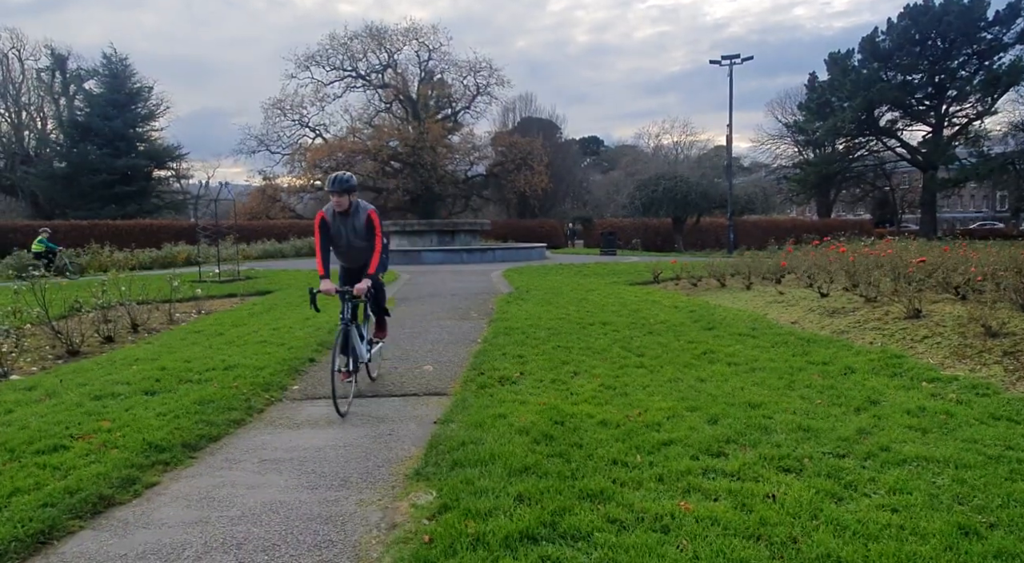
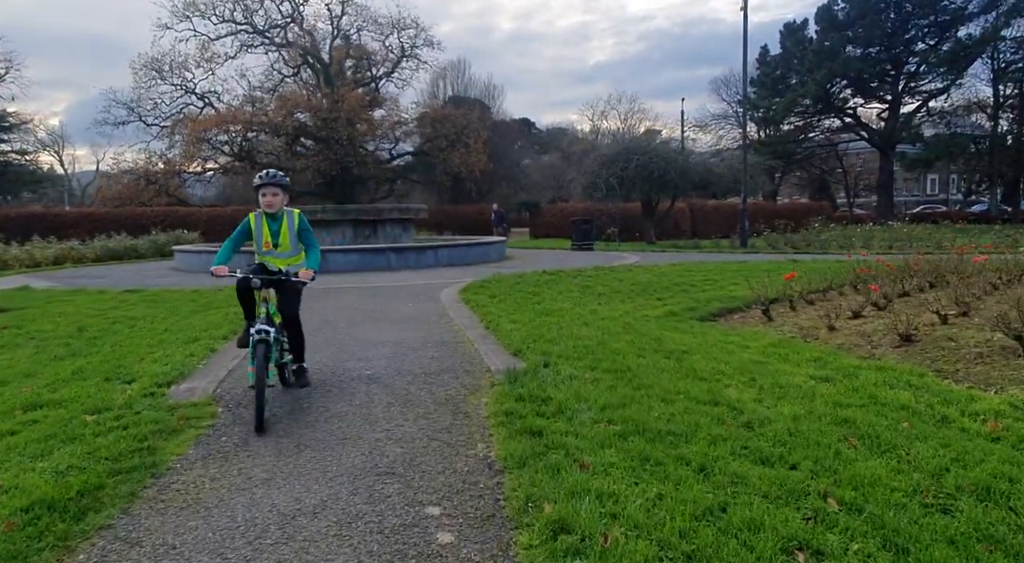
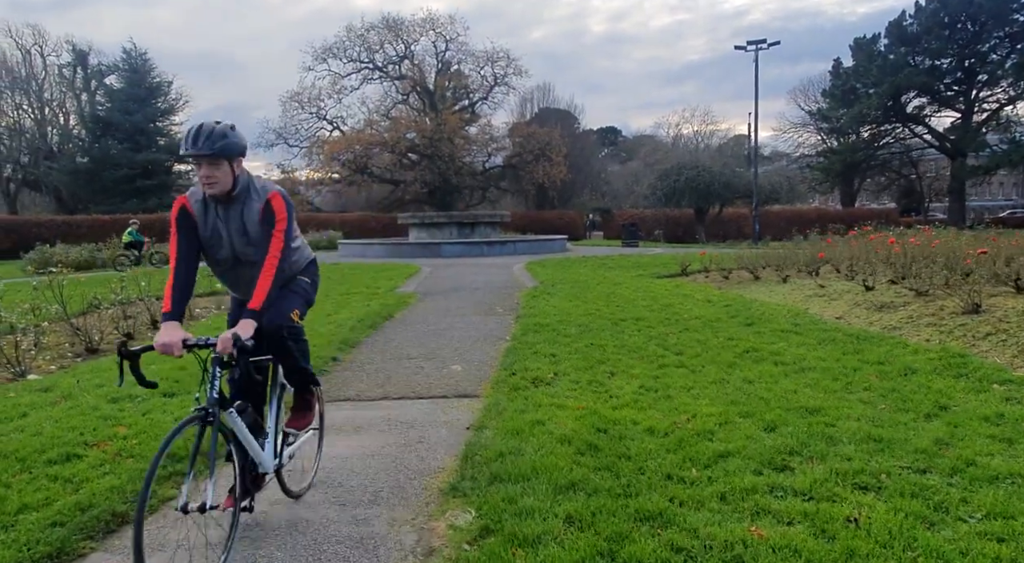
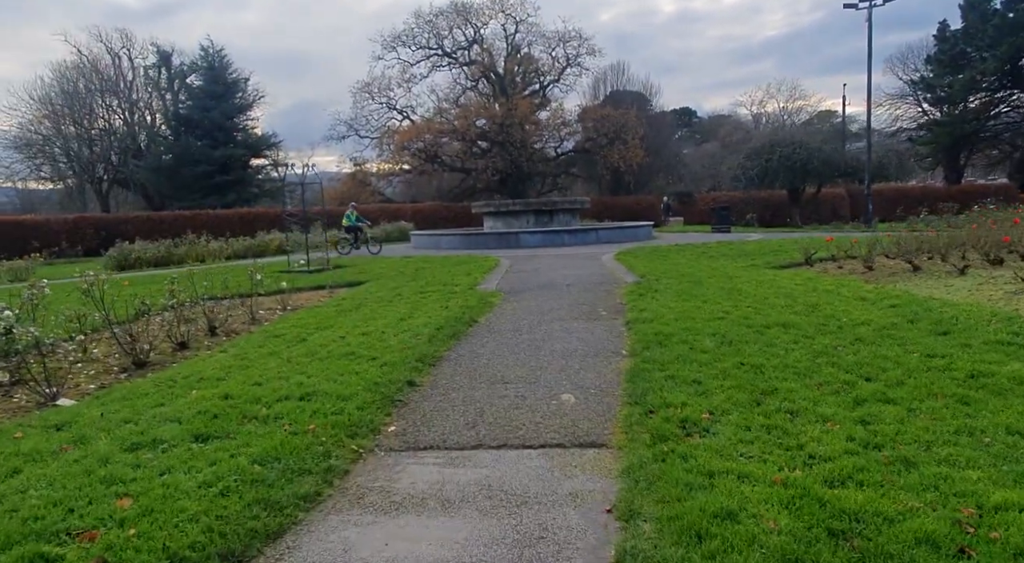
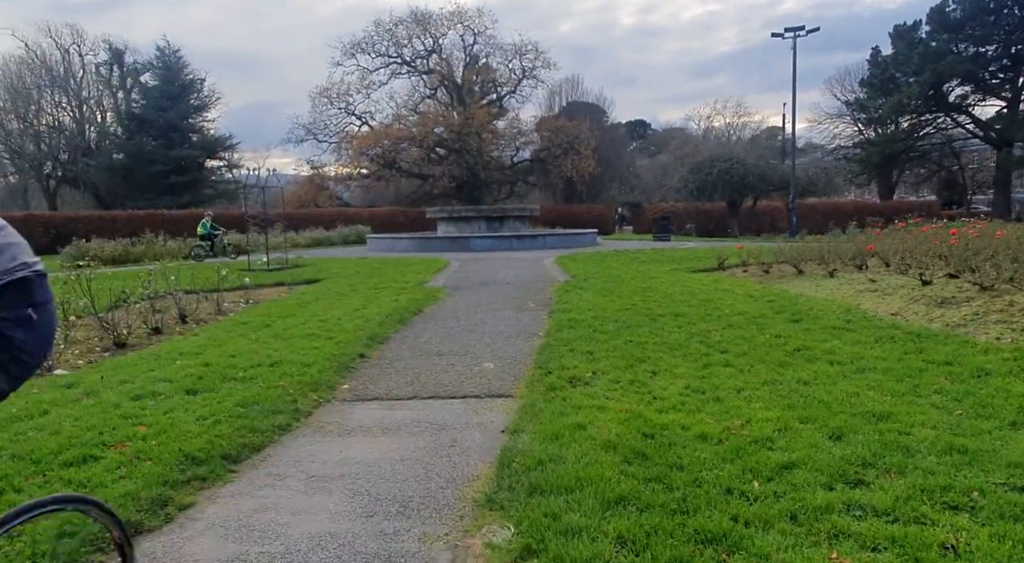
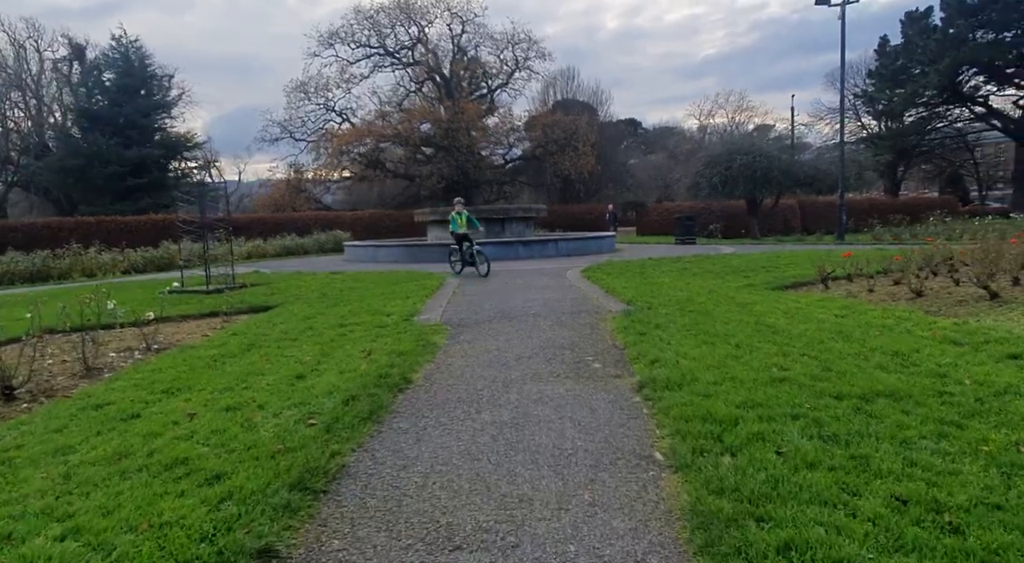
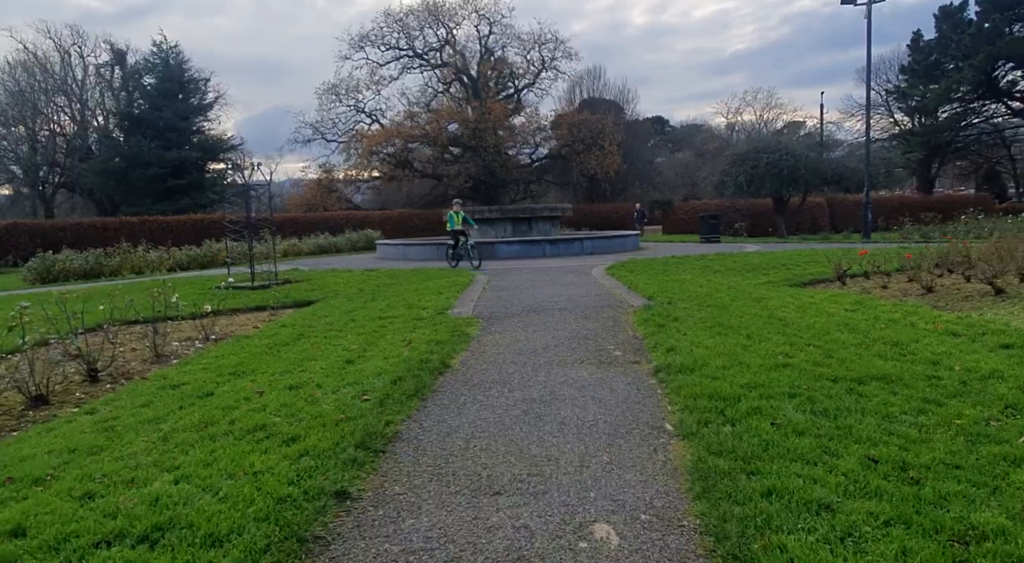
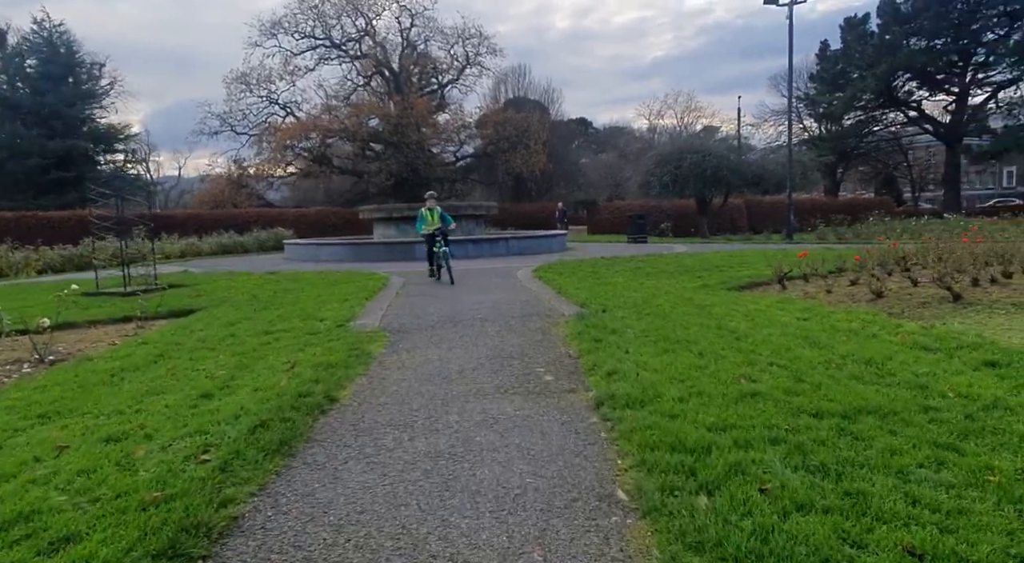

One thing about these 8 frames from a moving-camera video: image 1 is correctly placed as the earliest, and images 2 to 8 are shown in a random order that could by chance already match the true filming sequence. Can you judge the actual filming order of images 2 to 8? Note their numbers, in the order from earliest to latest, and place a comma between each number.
3, 5, 4, 7, 6, 8, 2
